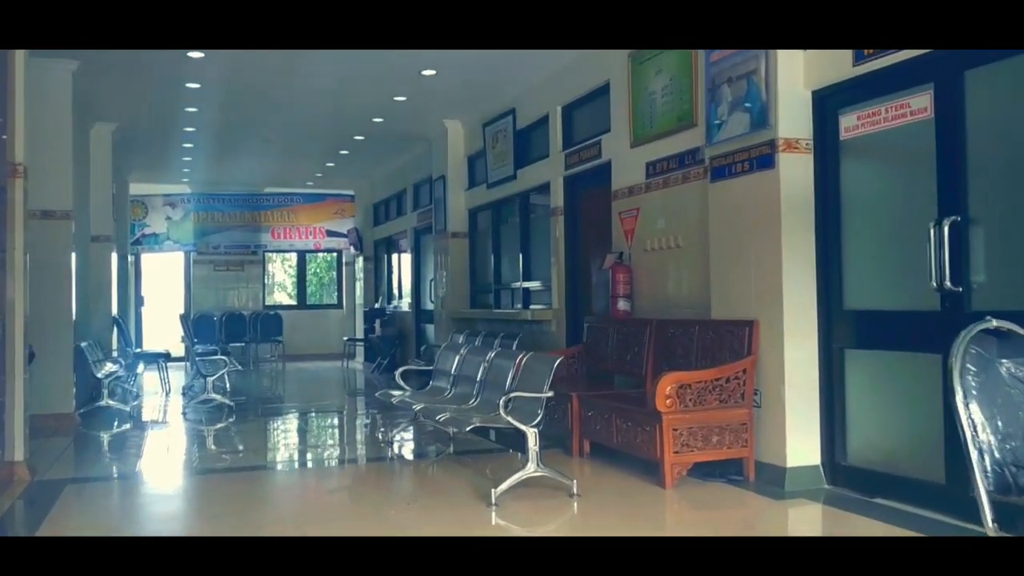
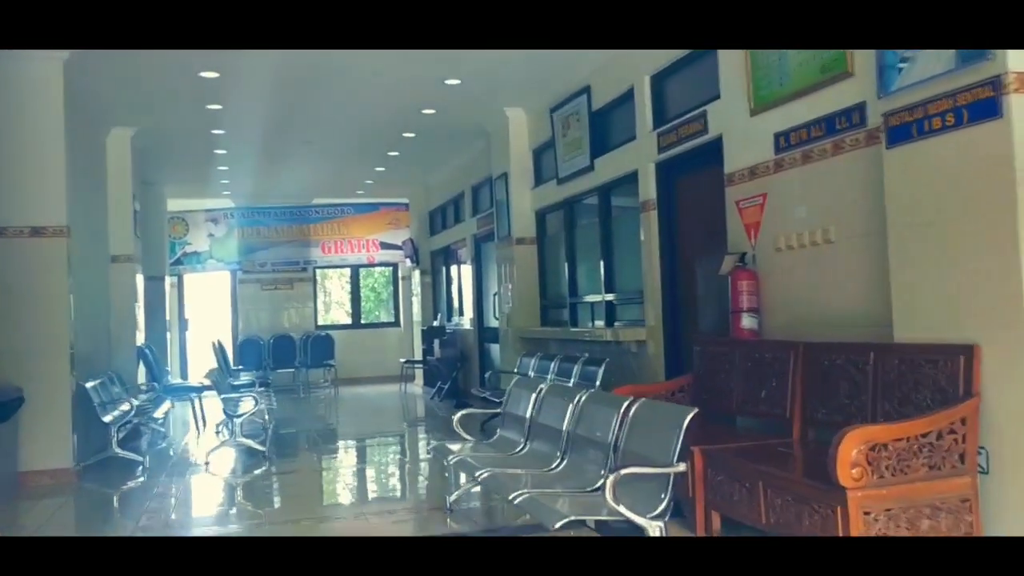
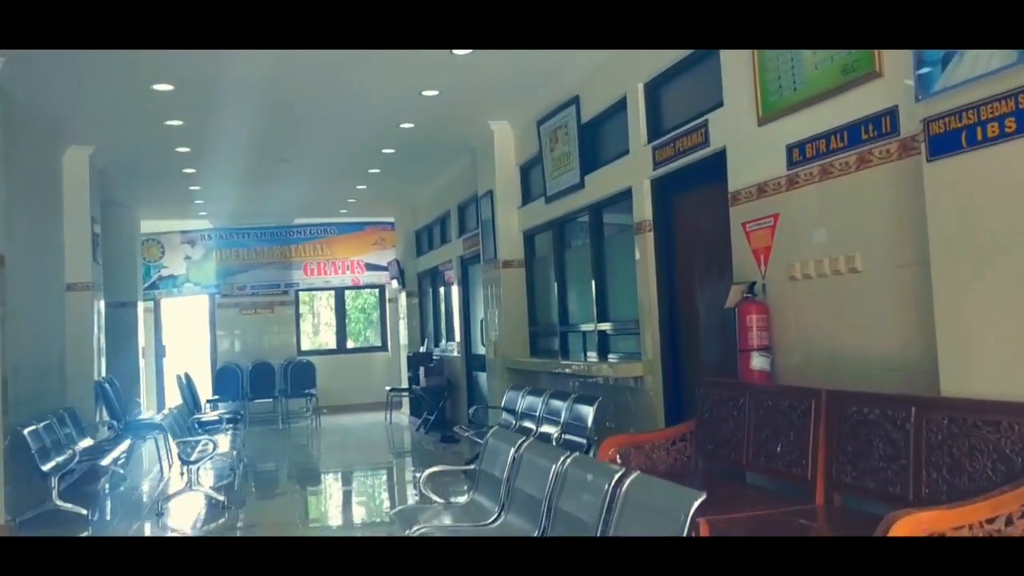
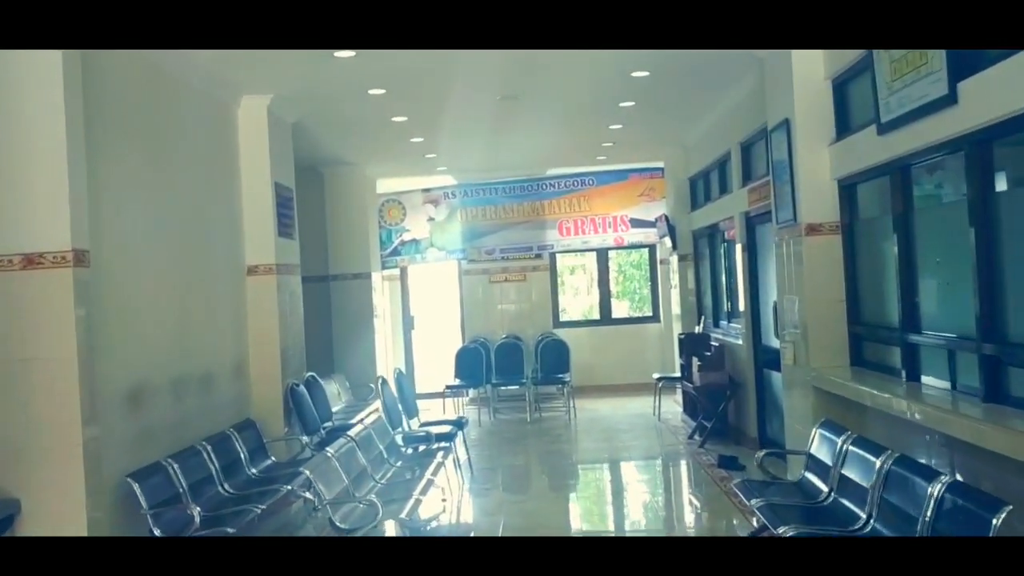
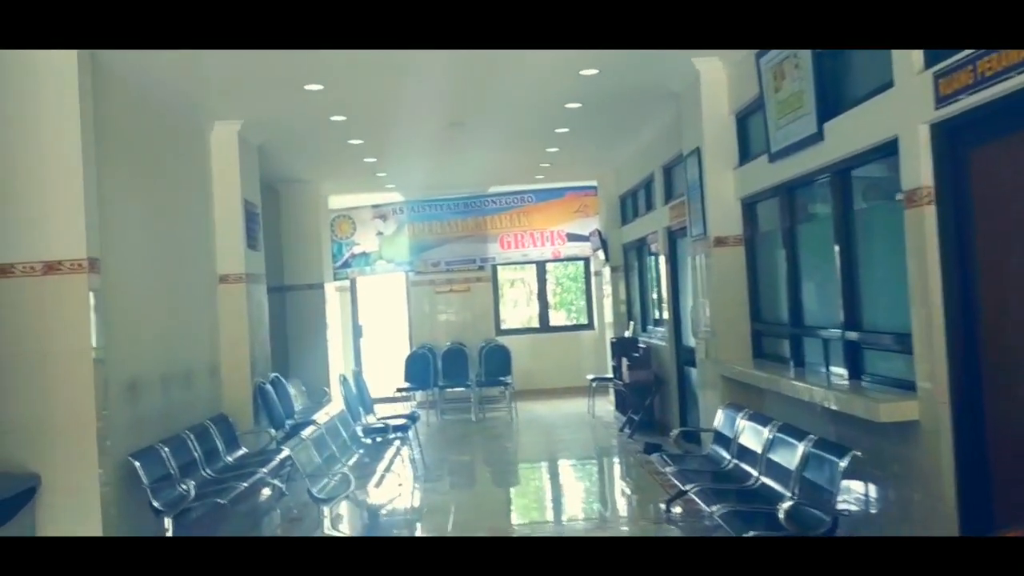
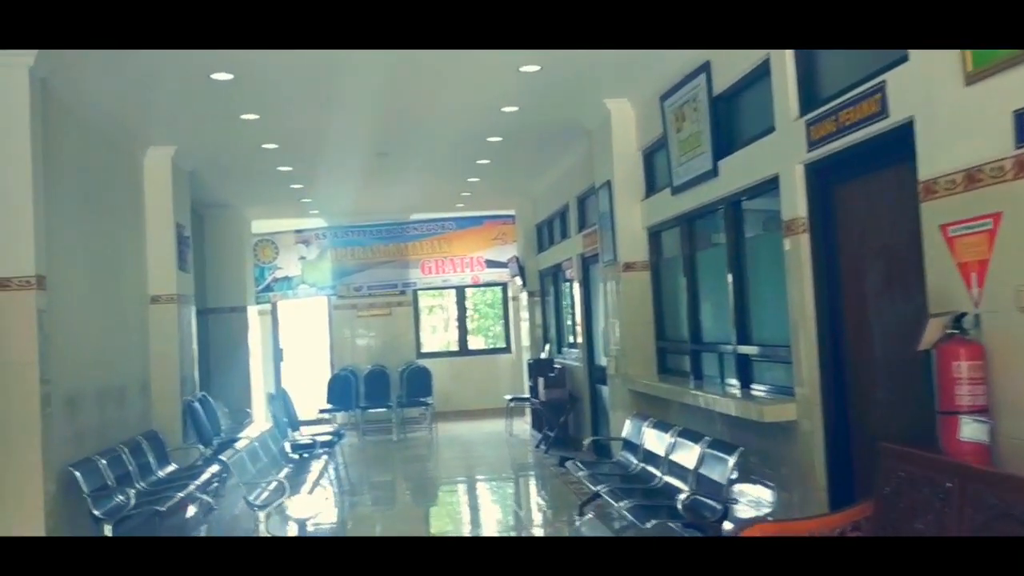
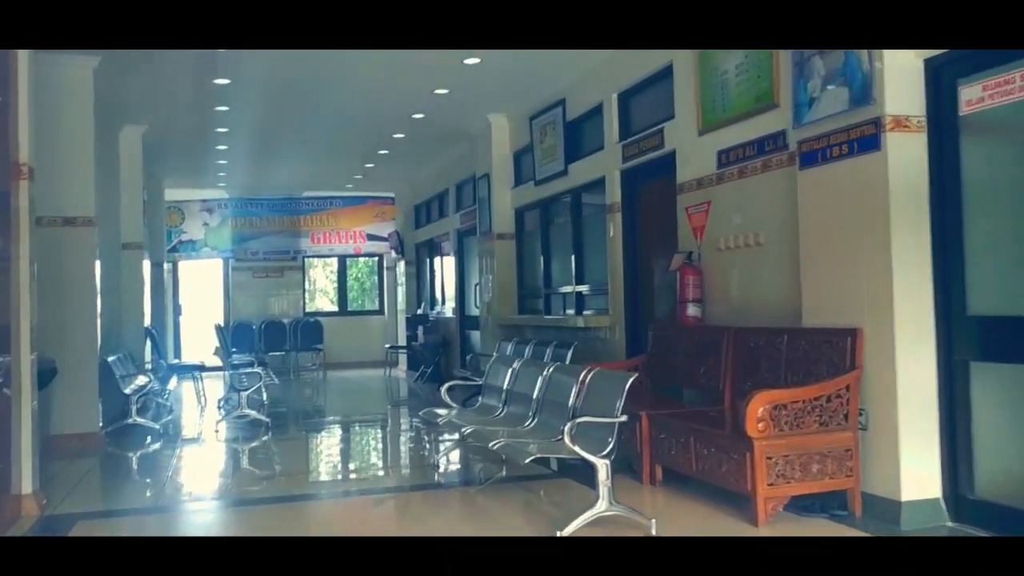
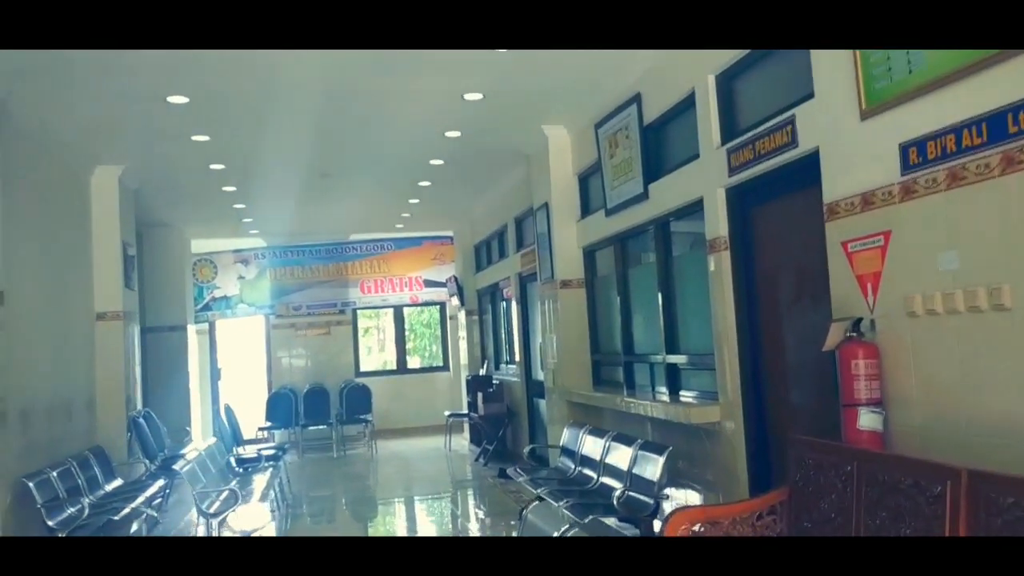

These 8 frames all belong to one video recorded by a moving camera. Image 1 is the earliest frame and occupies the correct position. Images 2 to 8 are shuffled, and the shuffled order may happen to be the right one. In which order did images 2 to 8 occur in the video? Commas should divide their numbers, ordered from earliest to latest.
7, 2, 3, 8, 6, 5, 4
